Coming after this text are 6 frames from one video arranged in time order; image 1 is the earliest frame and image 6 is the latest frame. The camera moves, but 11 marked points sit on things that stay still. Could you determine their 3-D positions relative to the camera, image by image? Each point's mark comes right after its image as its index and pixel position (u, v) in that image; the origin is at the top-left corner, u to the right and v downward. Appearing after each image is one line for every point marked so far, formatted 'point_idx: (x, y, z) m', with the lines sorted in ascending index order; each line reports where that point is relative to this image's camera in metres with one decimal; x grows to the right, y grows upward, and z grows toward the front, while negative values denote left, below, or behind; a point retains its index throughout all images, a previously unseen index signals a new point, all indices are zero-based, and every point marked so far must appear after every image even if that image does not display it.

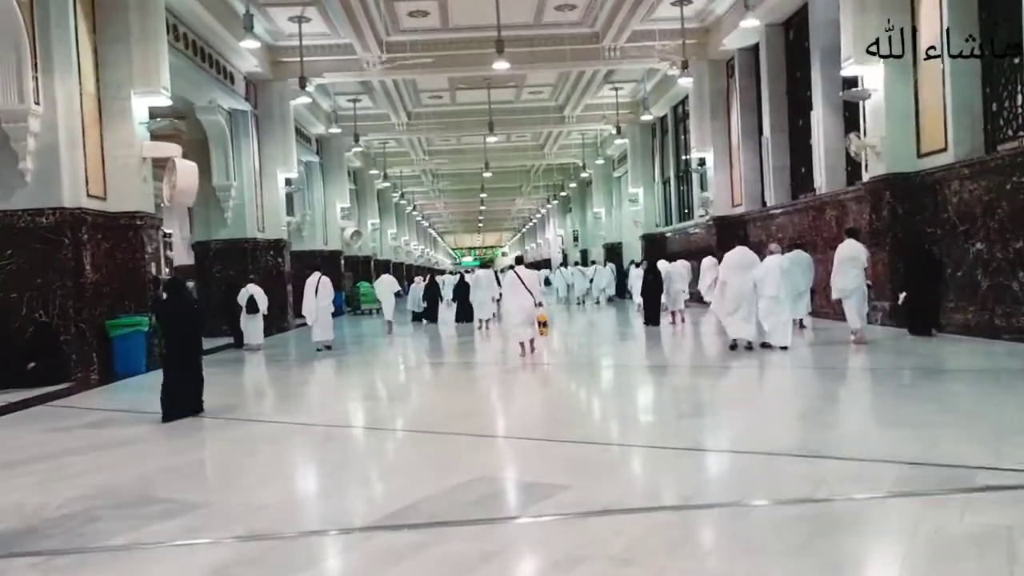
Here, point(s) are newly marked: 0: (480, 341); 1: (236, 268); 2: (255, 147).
0: (-0.8, -1.1, +16.9) m
1: (-5.6, +0.4, +16.0) m
2: (-5.4, +3.0, +16.7) m
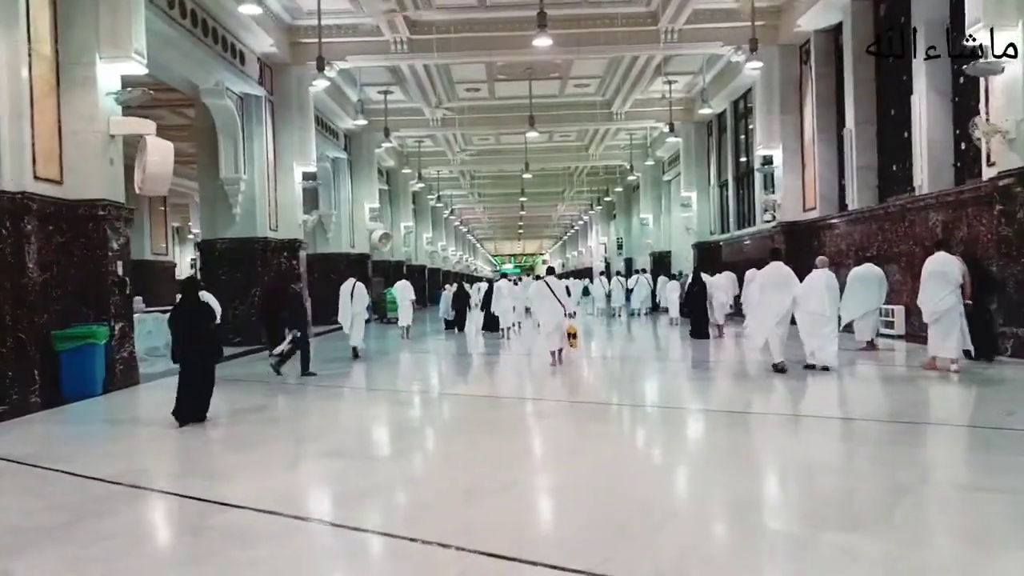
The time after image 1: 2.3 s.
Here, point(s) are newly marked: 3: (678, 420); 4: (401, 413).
0: (-0.1, -1.3, +15.1) m
1: (-4.9, +0.3, +14.4) m
2: (-4.6, +2.9, +15.1) m
3: (+1.8, -1.3, +8.3) m
4: (-1.2, -1.4, +9.0) m
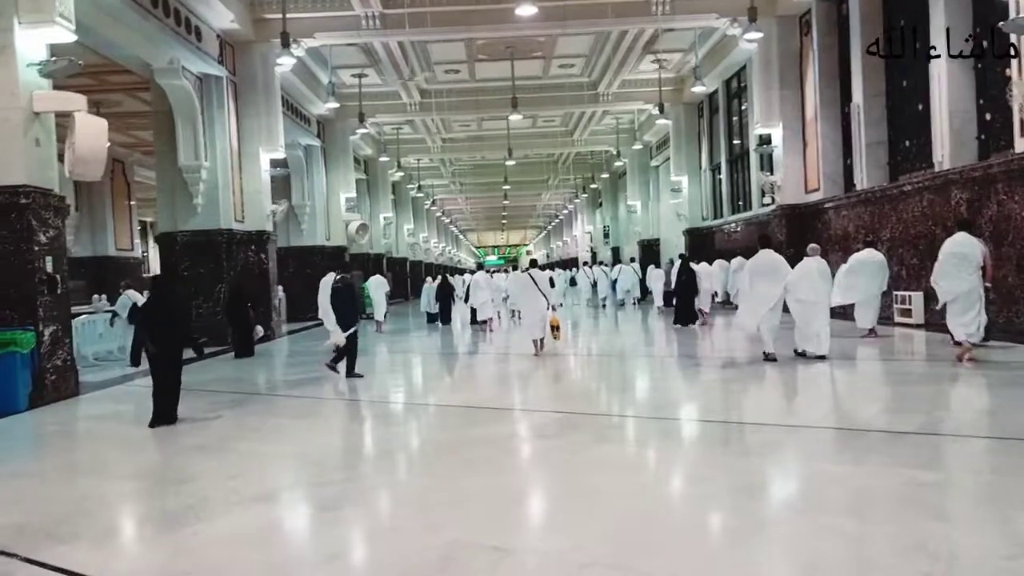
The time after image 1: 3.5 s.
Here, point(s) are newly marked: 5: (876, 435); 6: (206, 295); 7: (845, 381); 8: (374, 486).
0: (-0.3, -1.1, +14.1) m
1: (-5.1, +0.4, +13.3) m
2: (-4.9, +3.0, +14.0) m
3: (+1.7, -1.2, +7.4) m
4: (-1.3, -1.3, +8.0) m
5: (+2.9, -1.2, +6.4) m
6: (-5.2, -0.1, +13.5) m
7: (+3.7, -1.0, +8.8) m
8: (-1.0, -1.4, +5.6) m
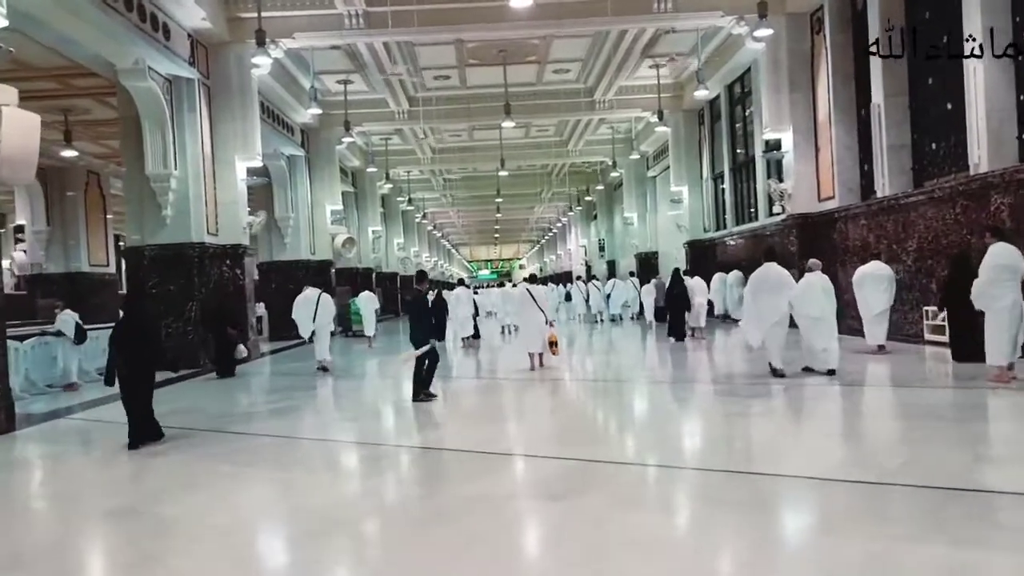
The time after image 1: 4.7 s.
0: (-0.4, -1.4, +13.1) m
1: (-5.2, +0.1, +12.4) m
2: (-5.0, +2.7, +13.1) m
3: (+1.6, -1.4, +6.4) m
4: (-1.4, -1.5, +7.1) m
5: (+2.9, -1.3, +5.4) m
6: (-5.3, -0.4, +12.5) m
7: (+3.6, -1.2, +7.8) m
8: (-1.0, -1.5, +4.6) m
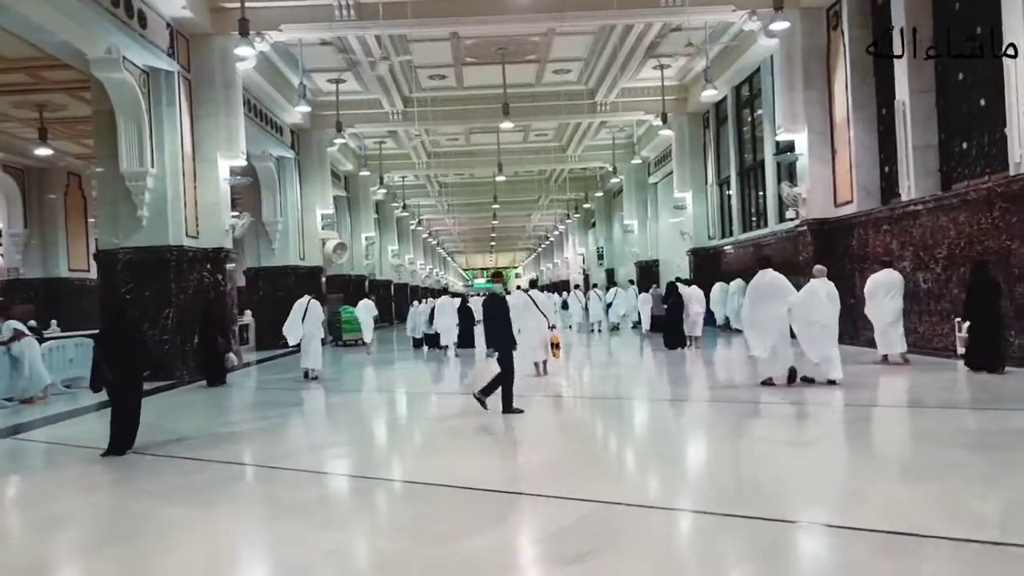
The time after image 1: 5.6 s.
0: (-0.4, -1.5, +12.4) m
1: (-5.2, 0.0, +11.6) m
2: (-5.0, +2.6, +12.3) m
3: (+1.6, -1.4, +5.7) m
4: (-1.4, -1.6, +6.3) m
5: (+2.9, -1.3, +4.7) m
6: (-5.3, -0.5, +11.7) m
7: (+3.6, -1.3, +7.1) m
8: (-1.0, -1.6, +3.8) m
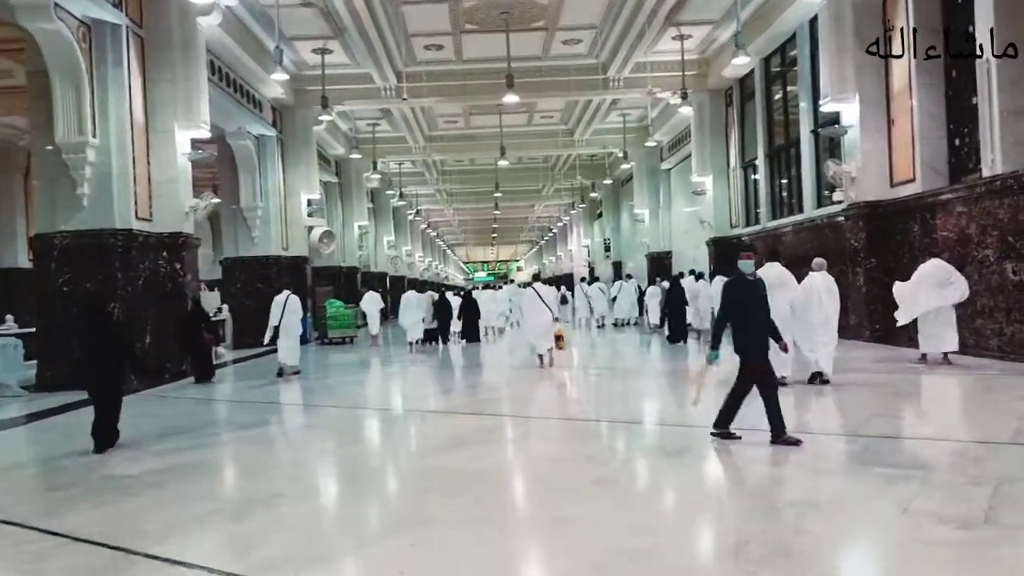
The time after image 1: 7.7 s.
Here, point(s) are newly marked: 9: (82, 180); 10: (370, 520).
0: (-0.4, -1.4, +10.7) m
1: (-5.2, +0.1, +9.9) m
2: (-5.0, +2.7, +10.6) m
3: (+1.7, -1.4, +4.0) m
4: (-1.3, -1.5, +4.6) m
5: (+2.9, -1.3, +3.0) m
6: (-5.2, -0.4, +10.0) m
7: (+3.7, -1.2, +5.4) m
8: (-0.9, -1.5, +2.1) m
9: (-5.3, +1.3, +9.8) m
10: (-0.9, -1.5, +4.6) m
